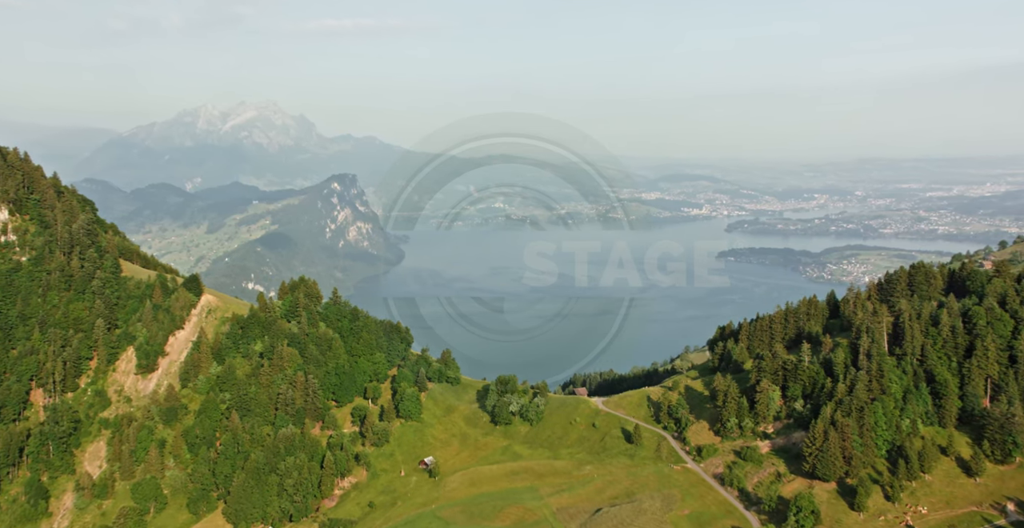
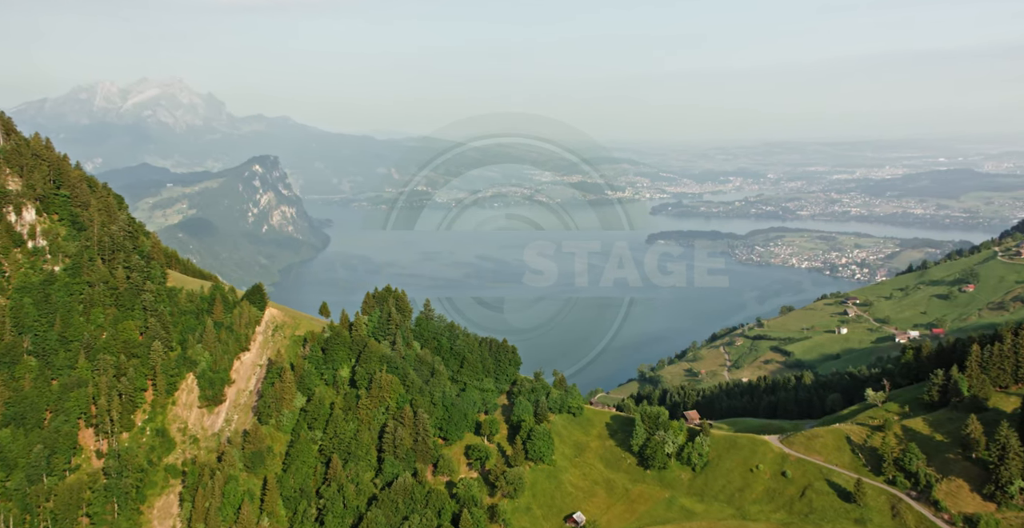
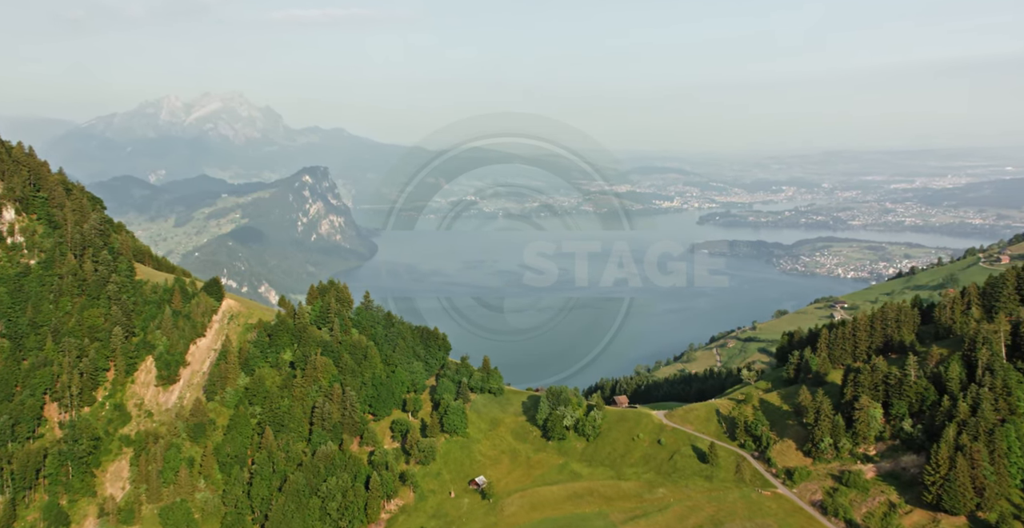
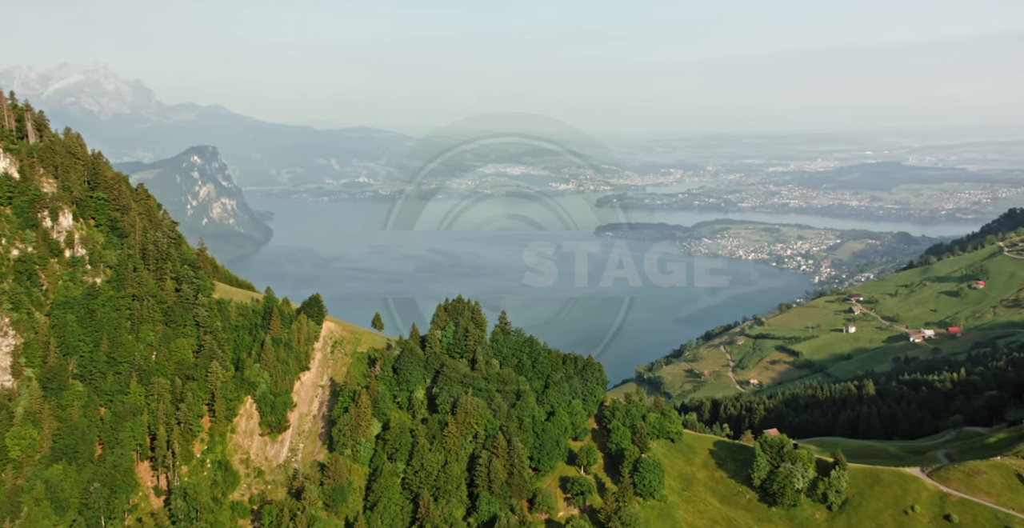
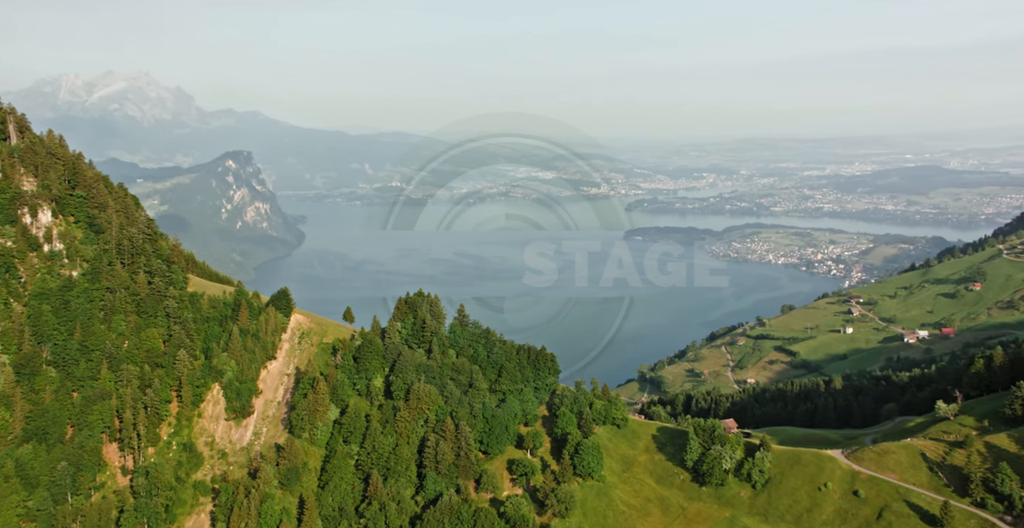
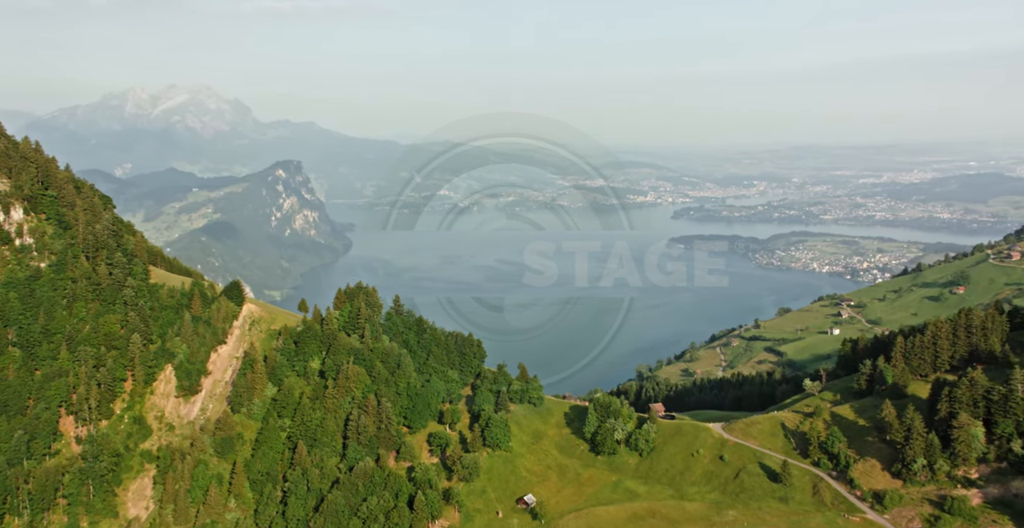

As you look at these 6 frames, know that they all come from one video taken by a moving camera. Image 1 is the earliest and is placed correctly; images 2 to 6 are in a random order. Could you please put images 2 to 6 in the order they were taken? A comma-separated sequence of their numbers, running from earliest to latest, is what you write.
3, 6, 2, 5, 4
